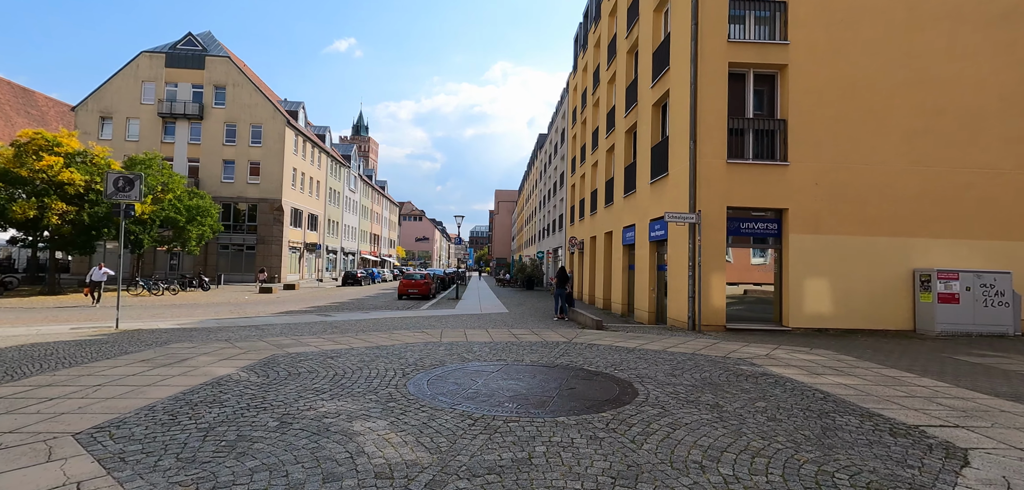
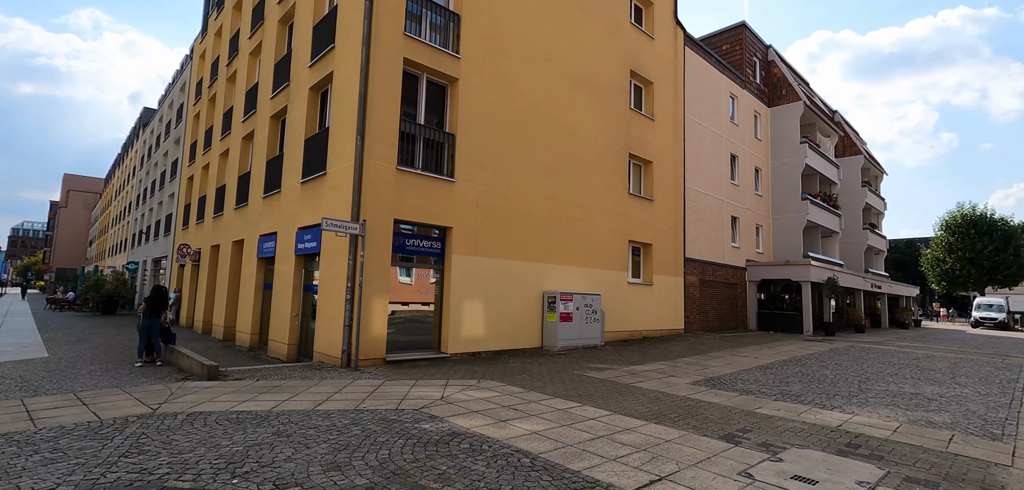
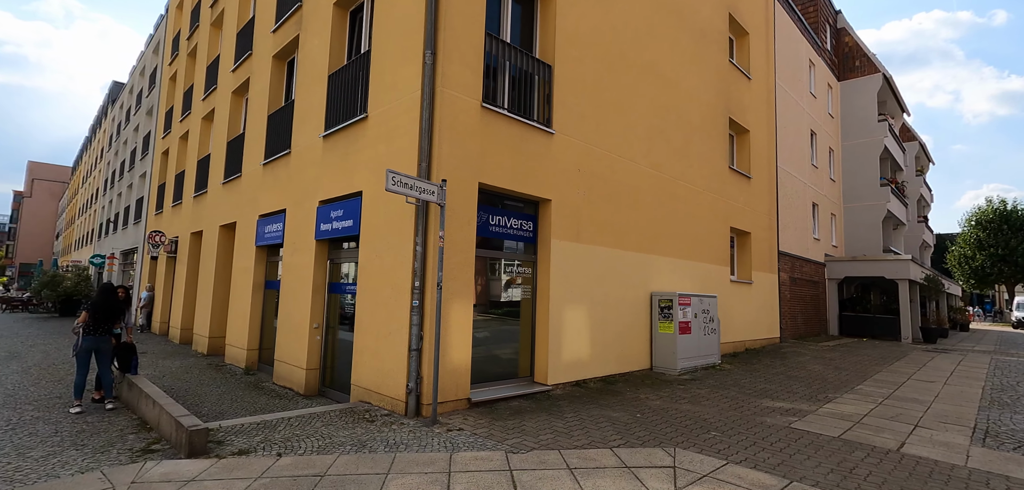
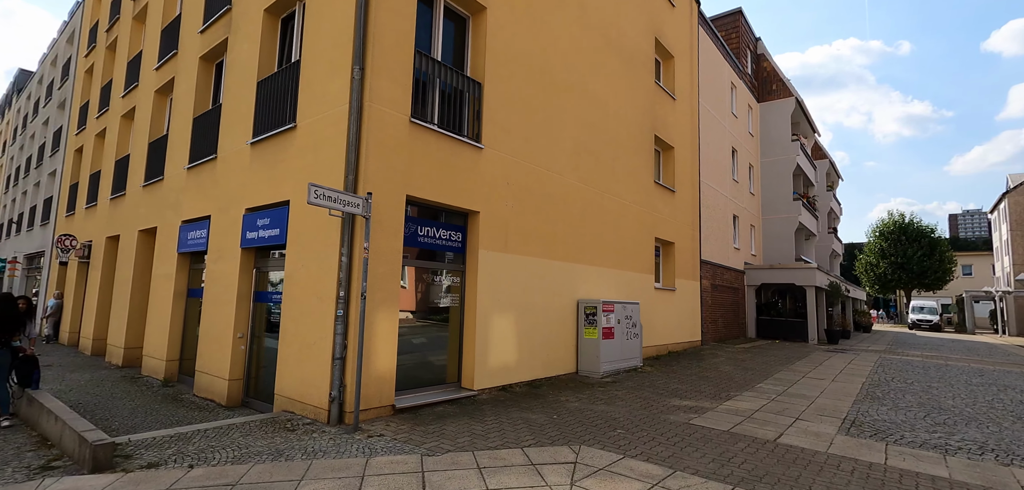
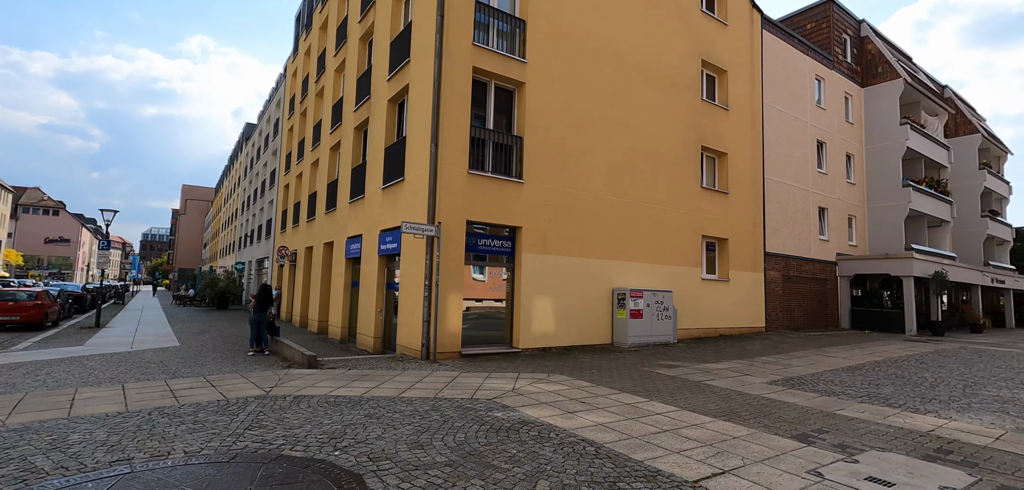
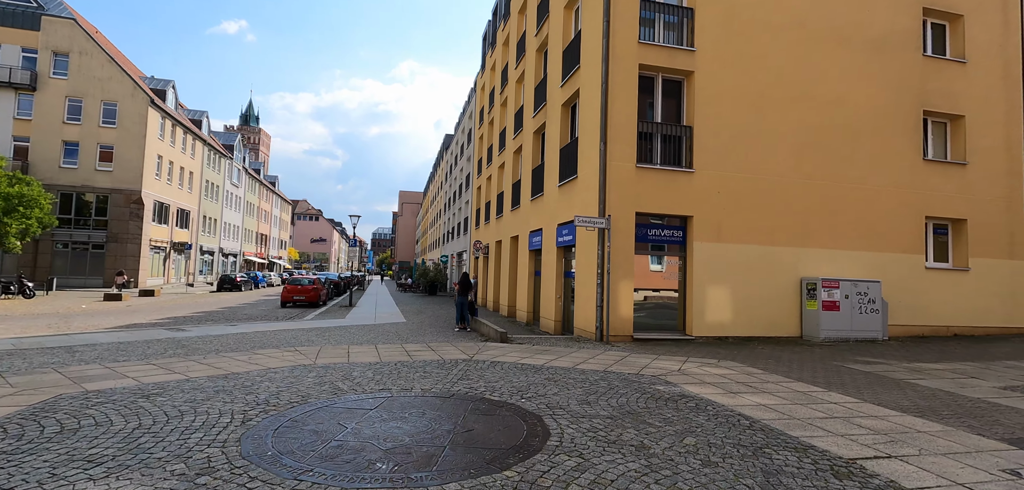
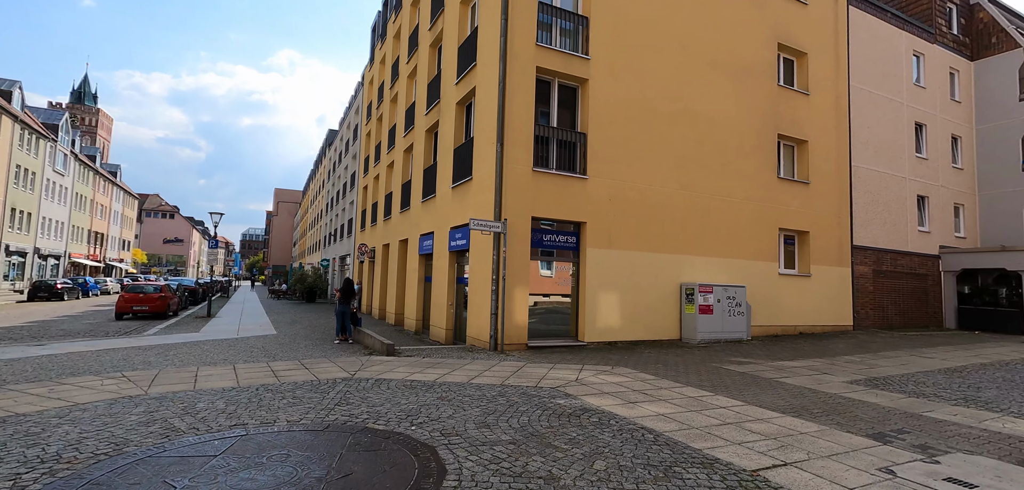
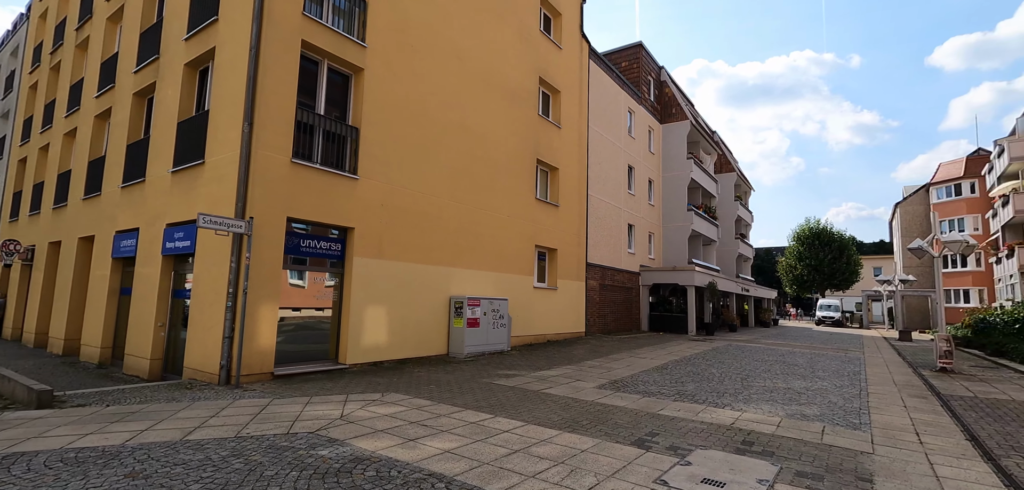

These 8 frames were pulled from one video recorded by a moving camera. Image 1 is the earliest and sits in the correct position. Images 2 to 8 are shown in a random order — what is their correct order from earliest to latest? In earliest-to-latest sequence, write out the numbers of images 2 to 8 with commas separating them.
6, 7, 5, 2, 8, 4, 3
